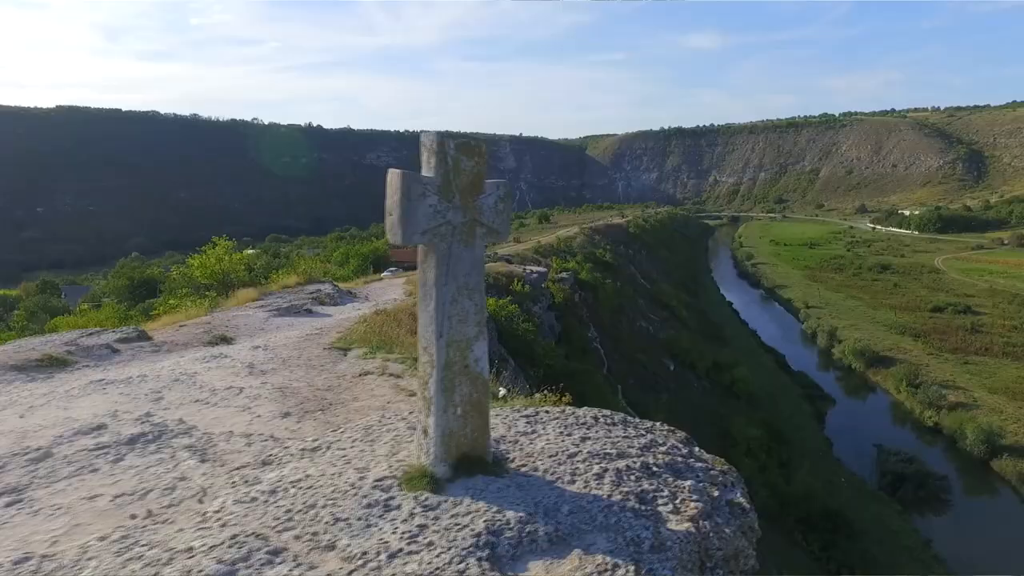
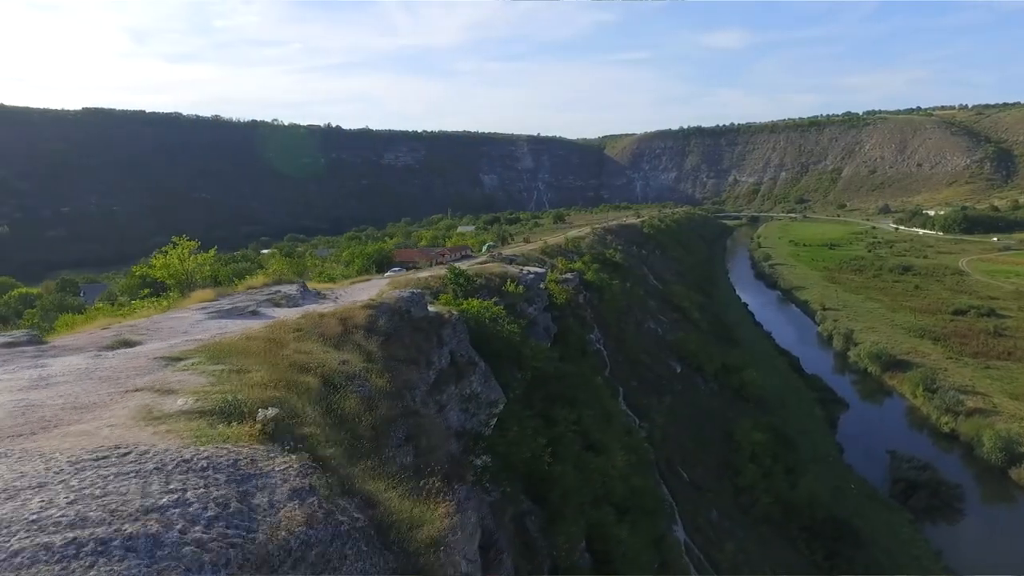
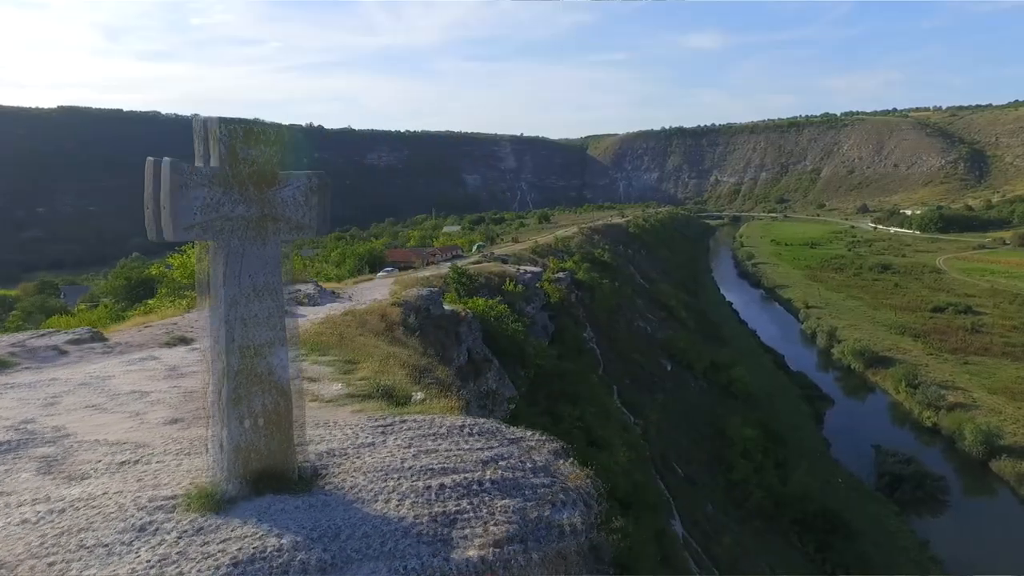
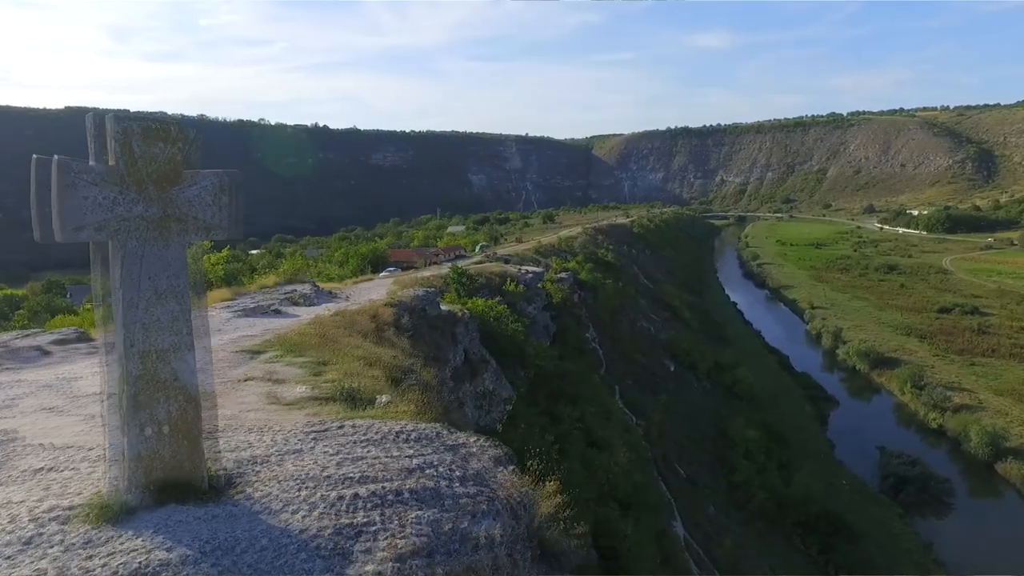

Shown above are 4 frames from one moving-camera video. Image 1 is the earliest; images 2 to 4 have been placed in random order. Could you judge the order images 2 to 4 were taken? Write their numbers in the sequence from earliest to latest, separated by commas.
3, 4, 2
